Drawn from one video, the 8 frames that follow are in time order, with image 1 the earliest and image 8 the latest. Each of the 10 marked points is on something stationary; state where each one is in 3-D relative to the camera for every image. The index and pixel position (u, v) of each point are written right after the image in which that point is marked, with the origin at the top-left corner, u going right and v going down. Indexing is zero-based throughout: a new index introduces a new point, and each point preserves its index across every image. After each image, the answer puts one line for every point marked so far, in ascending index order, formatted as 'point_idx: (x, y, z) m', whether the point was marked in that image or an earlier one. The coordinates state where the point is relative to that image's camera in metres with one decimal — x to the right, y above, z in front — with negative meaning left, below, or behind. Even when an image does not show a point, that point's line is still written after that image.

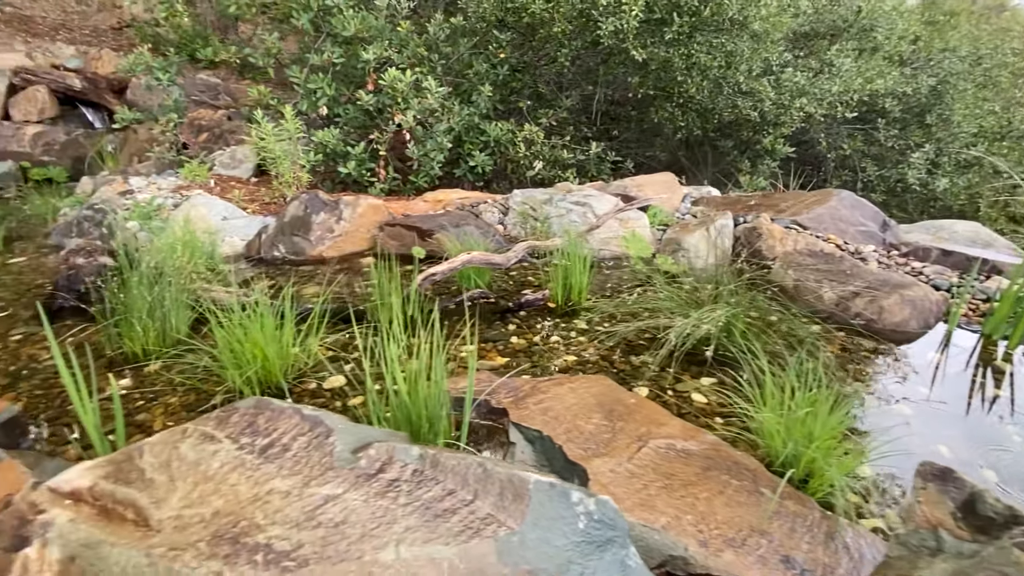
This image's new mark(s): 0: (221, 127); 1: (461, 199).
0: (-4.8, +2.6, +7.9) m
1: (-0.6, +1.1, +5.8) m
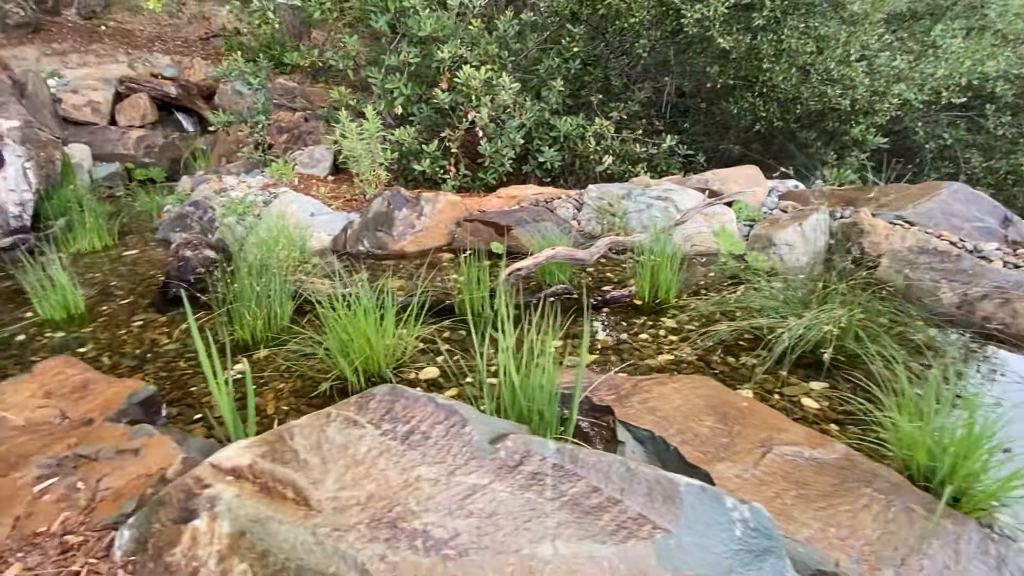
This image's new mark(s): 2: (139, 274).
0: (-3.7, +2.7, +8.3) m
1: (+0.3, +1.1, +5.7) m
2: (-3.5, +0.1, +4.6) m
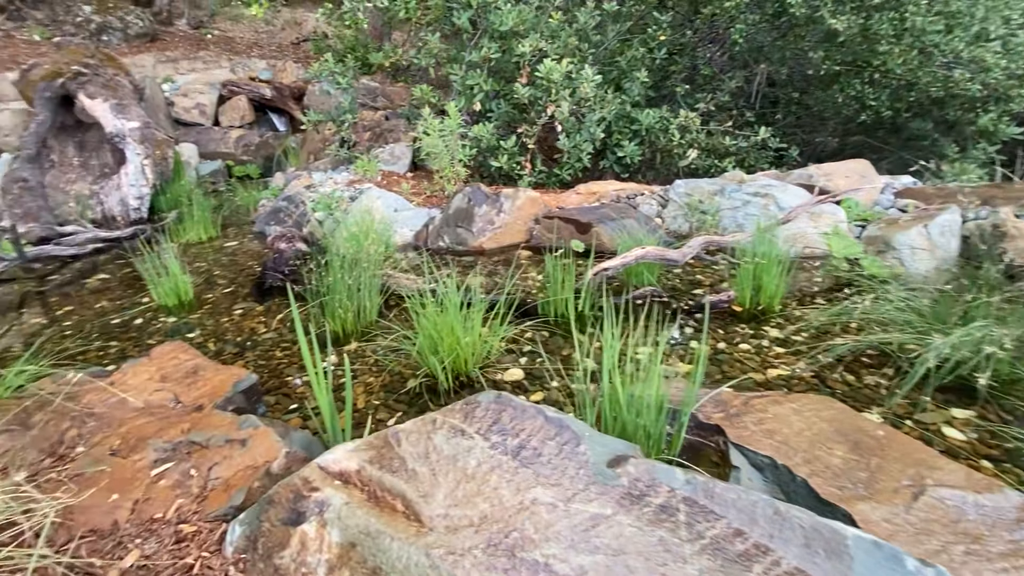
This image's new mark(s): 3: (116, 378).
0: (-2.3, +2.9, +8.5) m
1: (+1.2, +1.1, +5.5) m
2: (-2.8, +0.2, +4.9) m
3: (-1.9, -0.4, +2.3) m
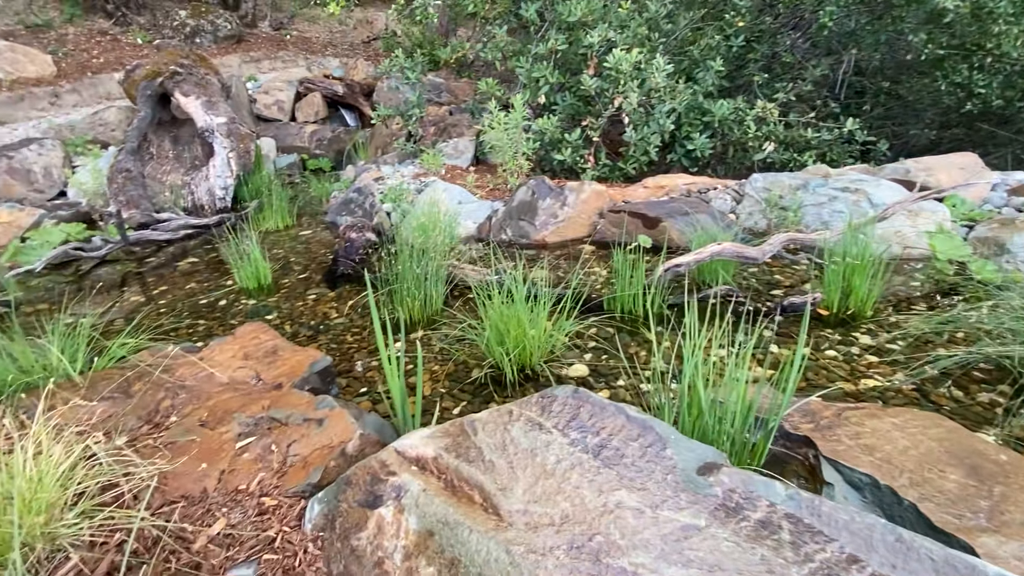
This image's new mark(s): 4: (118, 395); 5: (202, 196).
0: (-1.2, +3.0, +8.6) m
1: (+1.9, +1.1, +5.3) m
2: (-2.1, +0.4, +5.1) m
3: (-1.5, -0.3, +2.4) m
4: (-1.7, -0.5, +2.1) m
5: (-4.1, +1.2, +6.4) m
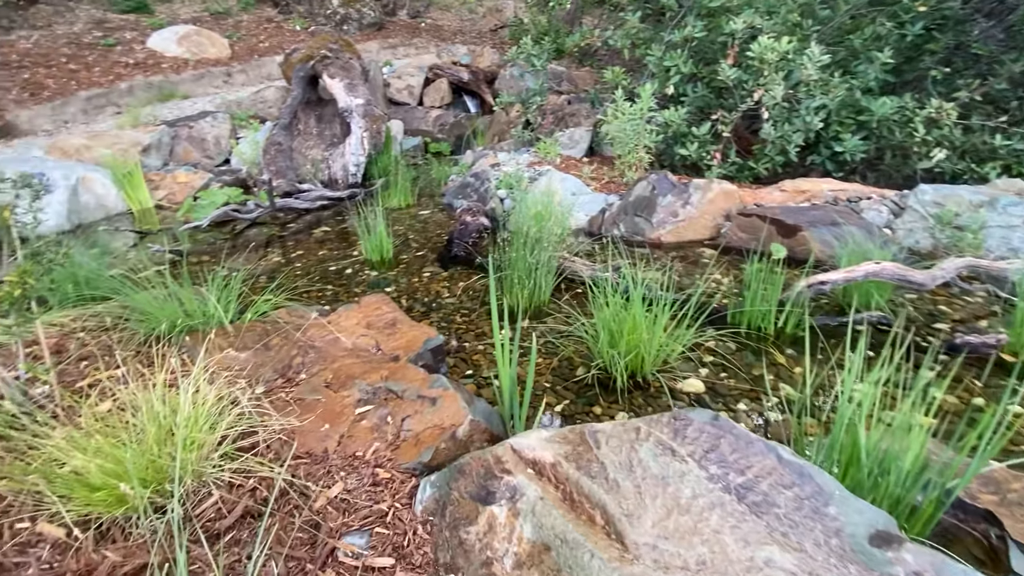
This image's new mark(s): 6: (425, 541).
0: (+1.0, +3.2, +8.5) m
1: (+3.1, +0.9, +4.7) m
2: (-0.9, +0.6, +5.3) m
3: (-1.0, -0.2, +2.6) m
4: (-1.2, -0.3, +2.3) m
5: (-2.5, +1.7, +7.0) m
6: (-0.2, -0.7, +1.3) m
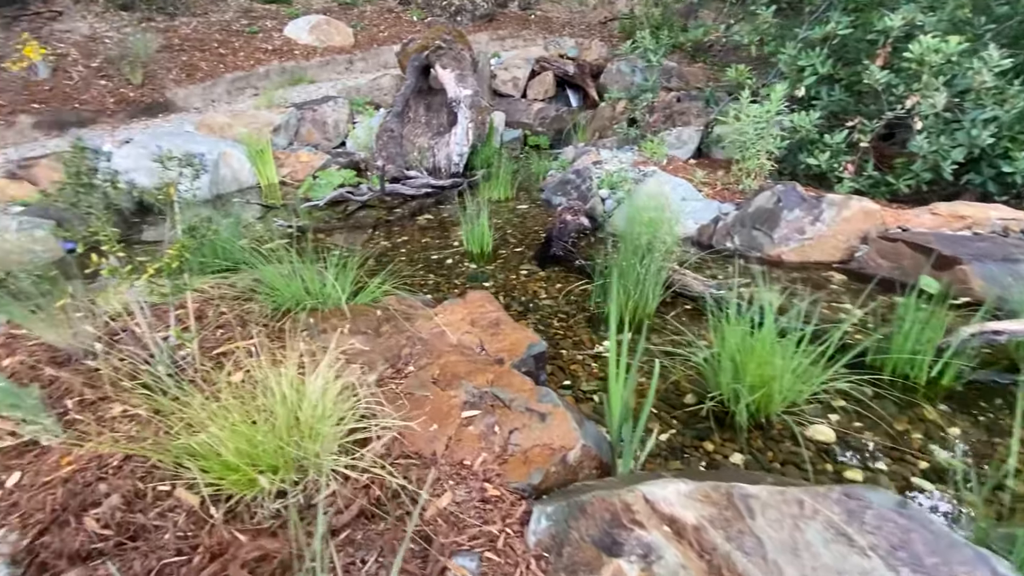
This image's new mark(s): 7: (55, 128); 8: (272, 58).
0: (+2.8, +3.0, +8.1) m
1: (+4.1, +0.6, +4.0) m
2: (+0.2, +0.7, +5.2) m
3: (-0.4, -0.1, +2.6) m
4: (-0.7, -0.2, +2.4) m
5: (-1.0, +1.9, +7.2) m
6: (0.0, -0.7, +1.3) m
7: (-6.2, +2.2, +6.5) m
8: (-4.6, +4.4, +9.3) m
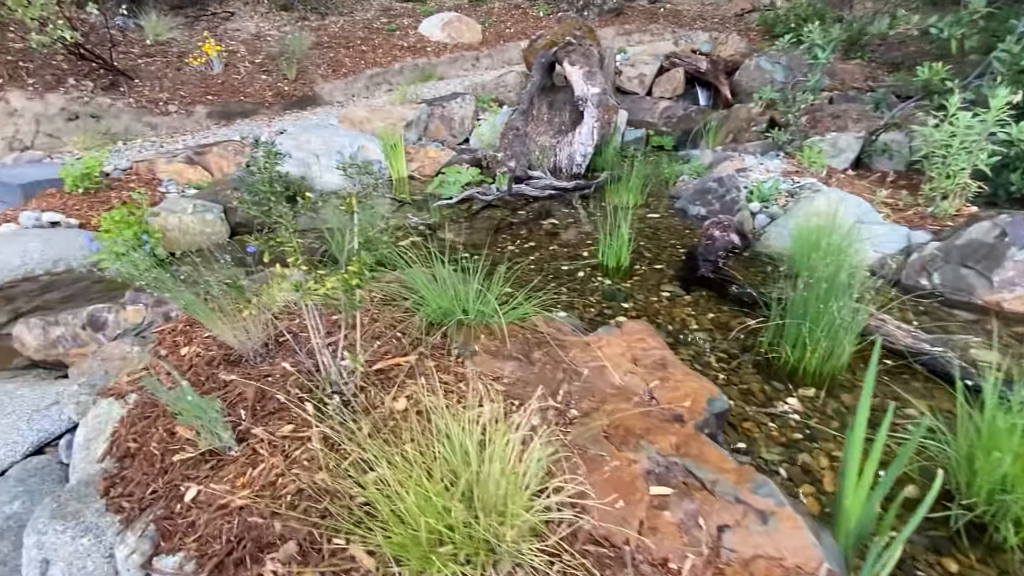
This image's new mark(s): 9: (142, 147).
0: (+4.8, +2.6, +7.1) m
1: (+5.1, 0.0, +2.8) m
2: (+1.5, +0.5, +4.8) m
3: (+0.4, -0.3, +2.3) m
4: (+0.1, -0.3, +2.2) m
5: (+0.8, +1.8, +6.9) m
6: (+0.5, -0.9, +0.9) m
7: (-4.3, +2.6, +7.2) m
8: (-2.1, +4.6, +9.6) m
9: (-4.8, +1.8, +6.2) m
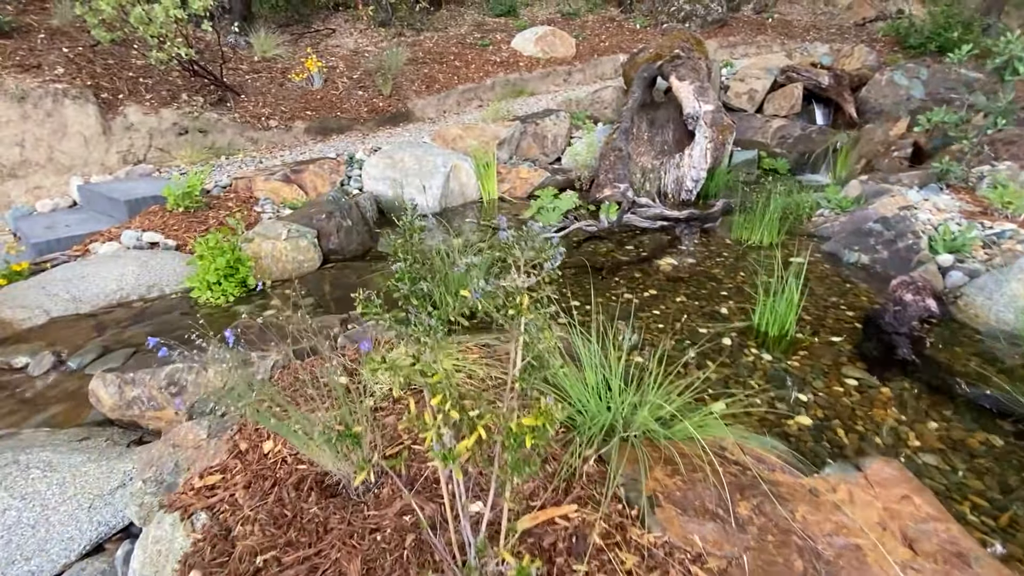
0: (+6.2, +1.8, +5.7) m
1: (+5.7, -0.7, +1.4) m
2: (+2.5, -0.1, +3.9) m
3: (+1.0, -0.7, +1.6) m
4: (+0.7, -0.7, +1.5) m
5: (+2.2, +1.3, +6.1) m
6: (+0.9, -1.3, +0.2) m
7: (-2.8, +2.3, +7.1) m
8: (-0.2, +4.2, +9.2) m
9: (-3.4, +1.6, +6.1) m
